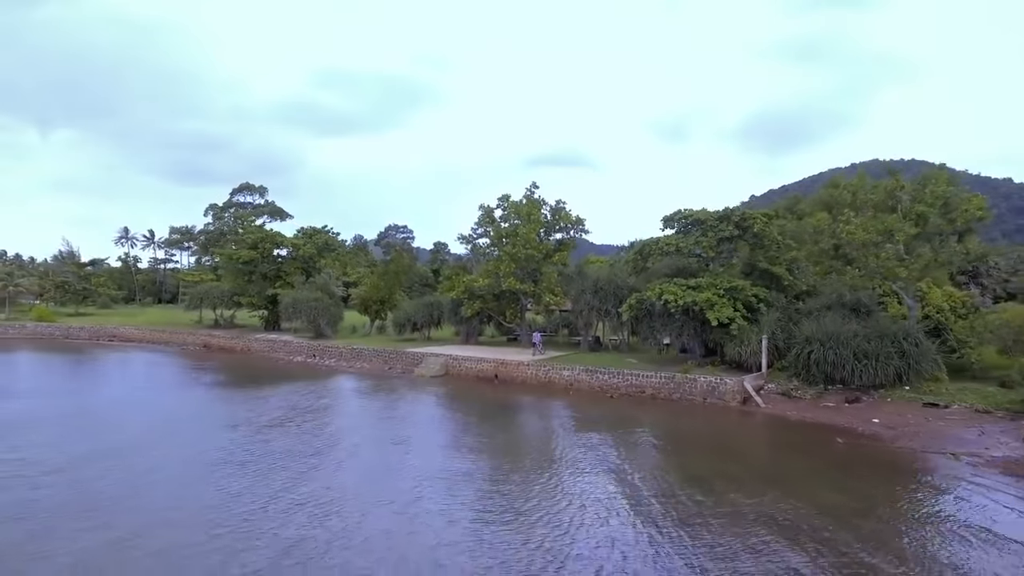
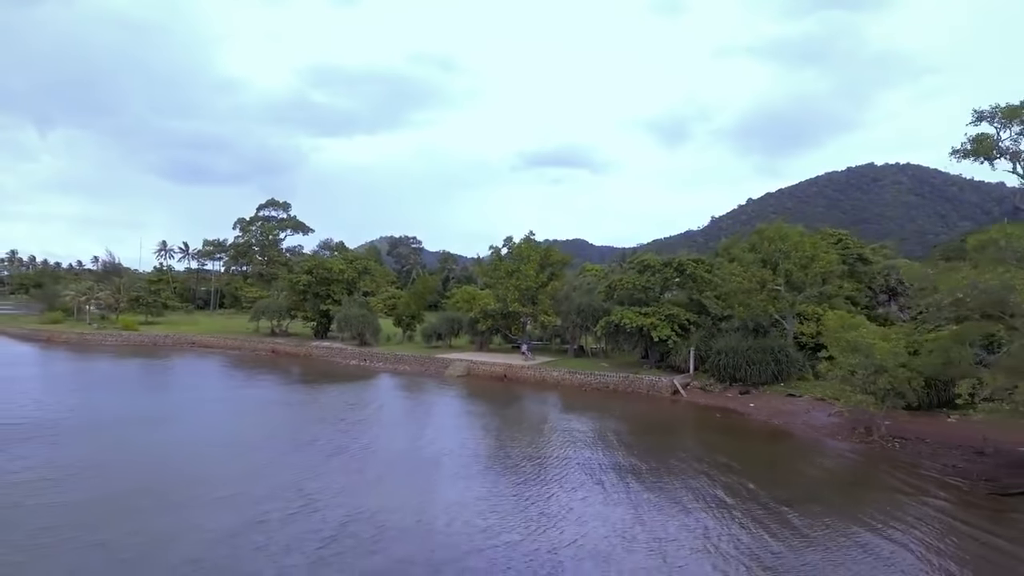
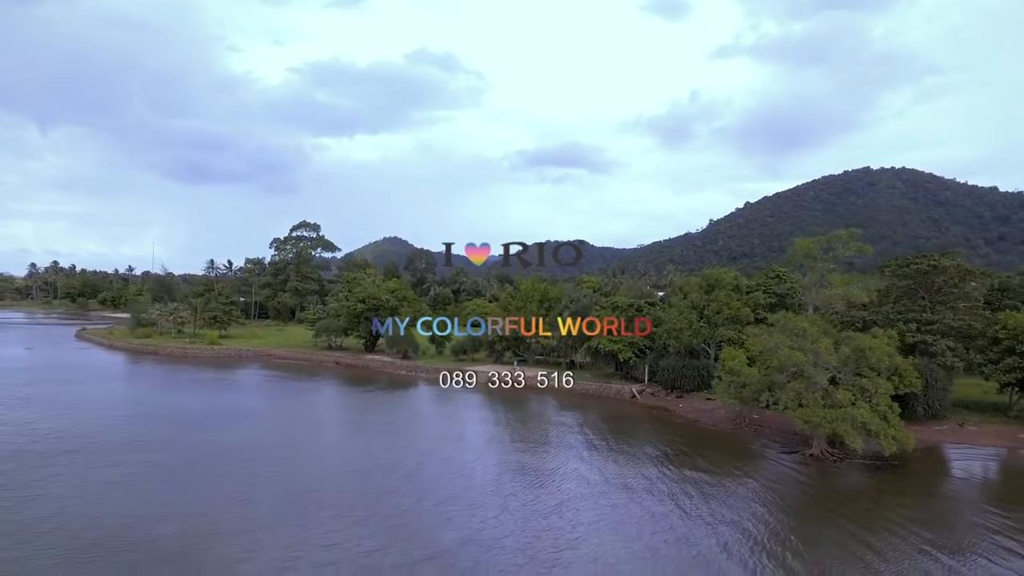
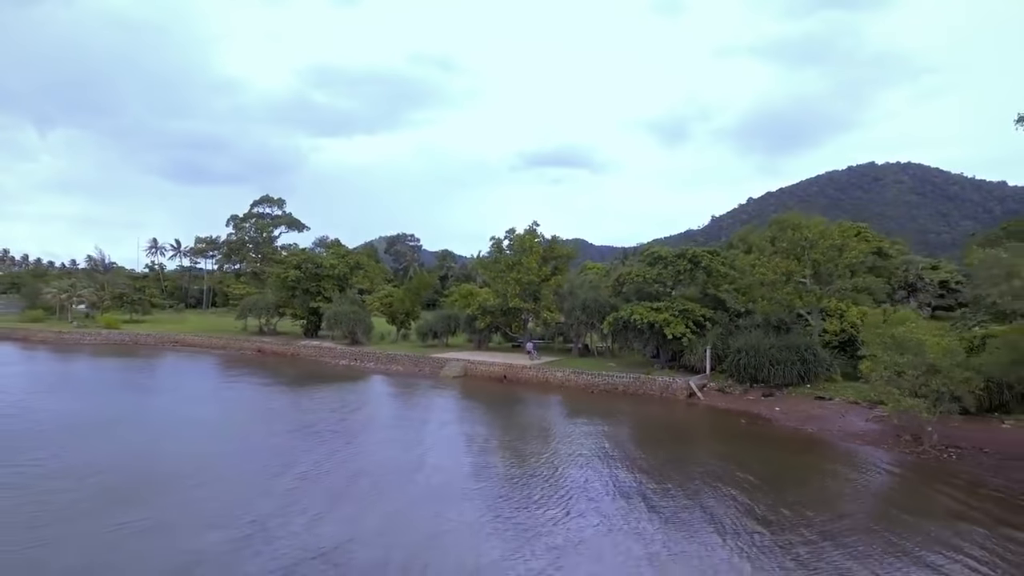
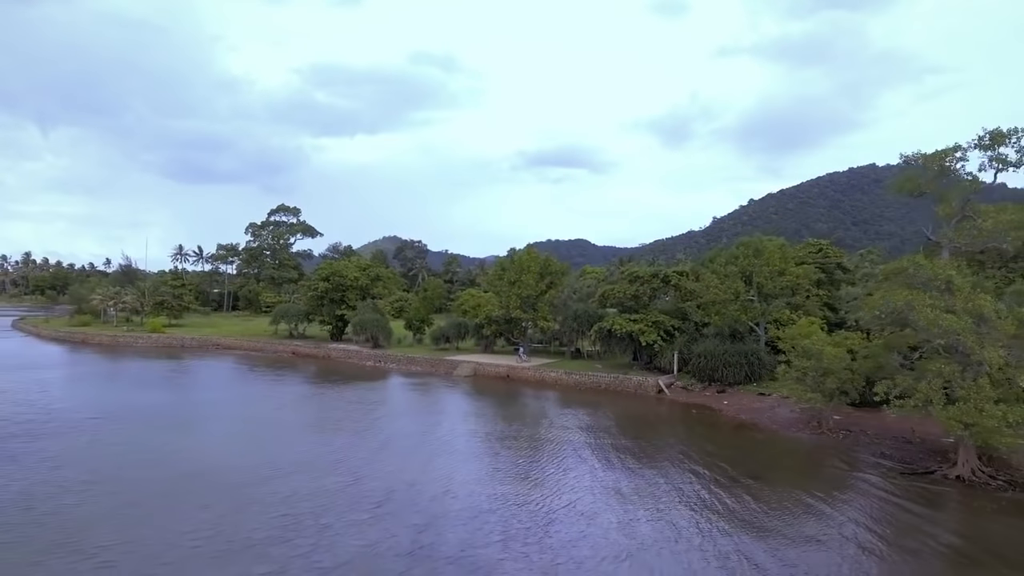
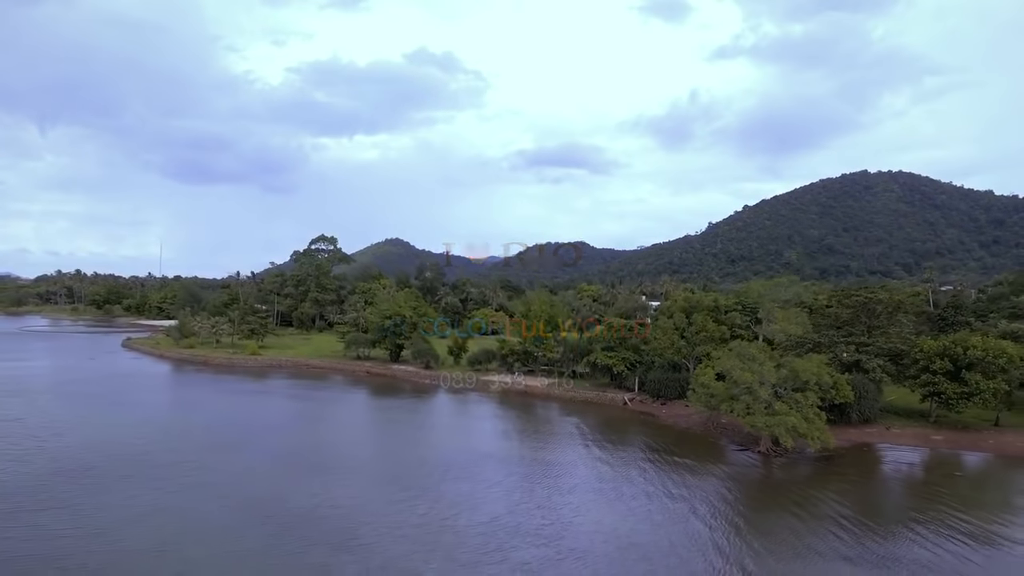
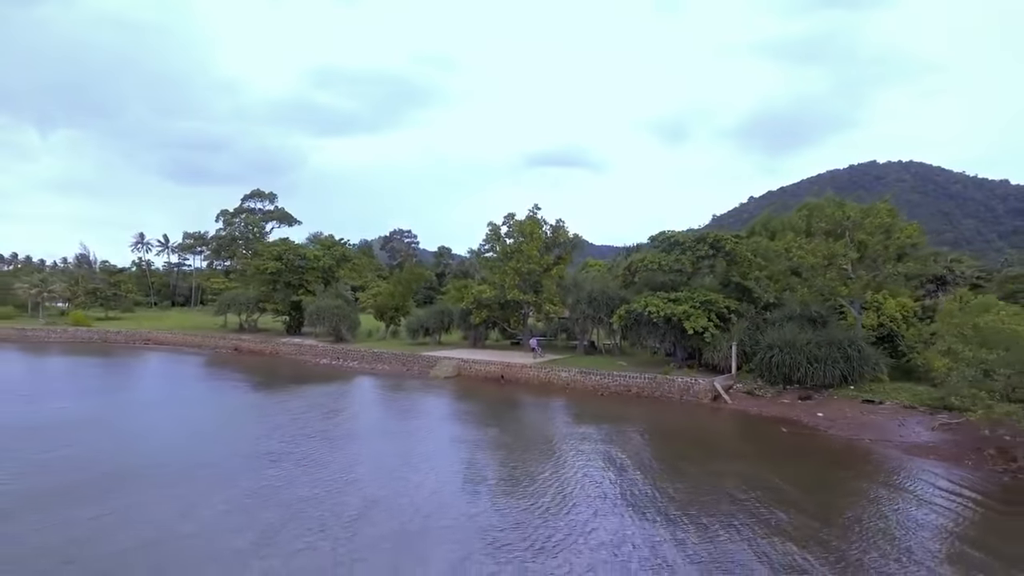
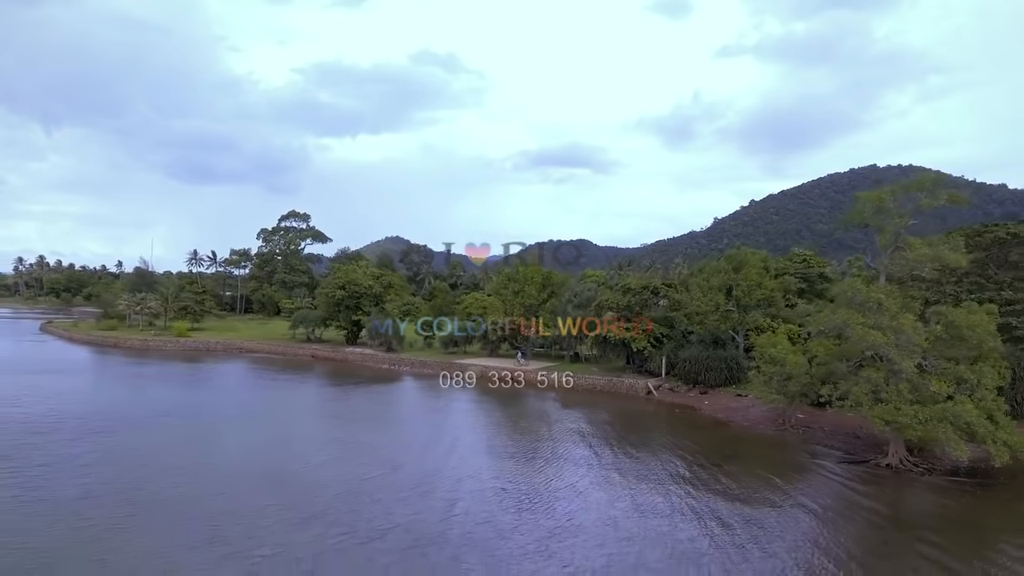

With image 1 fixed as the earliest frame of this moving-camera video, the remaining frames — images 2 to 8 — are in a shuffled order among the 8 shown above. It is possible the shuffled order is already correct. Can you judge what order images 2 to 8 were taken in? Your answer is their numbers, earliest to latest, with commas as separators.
7, 4, 2, 5, 8, 3, 6
